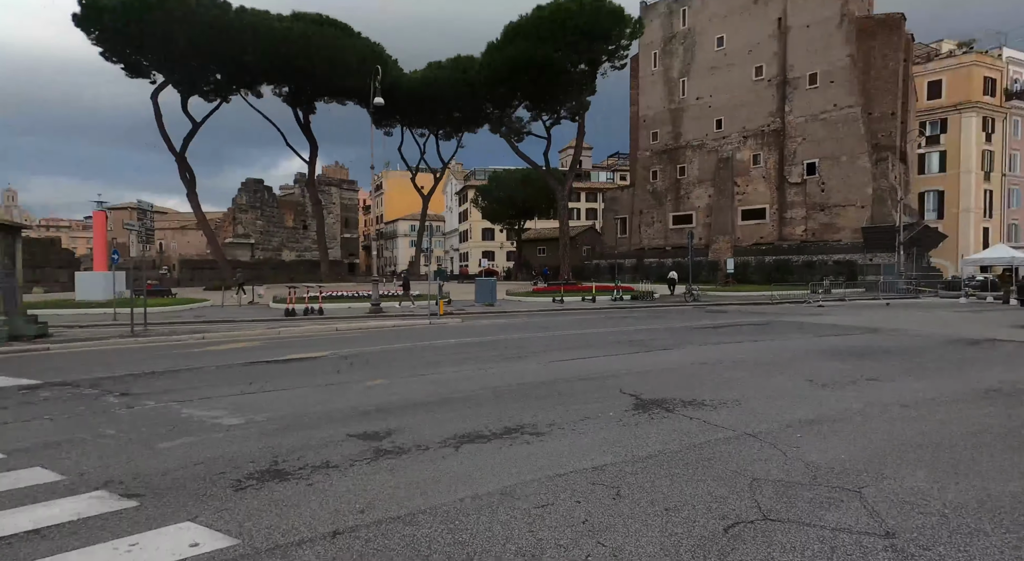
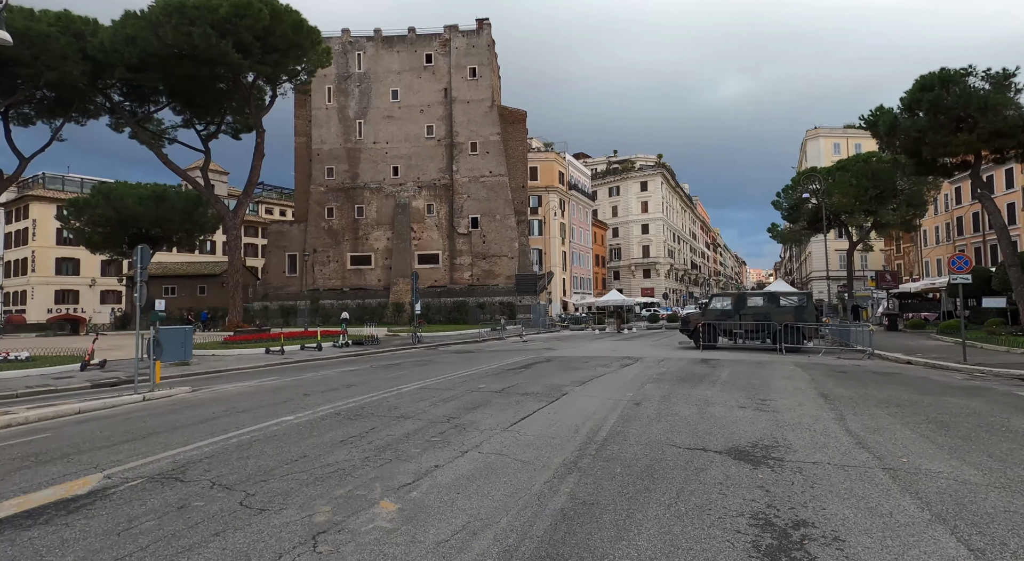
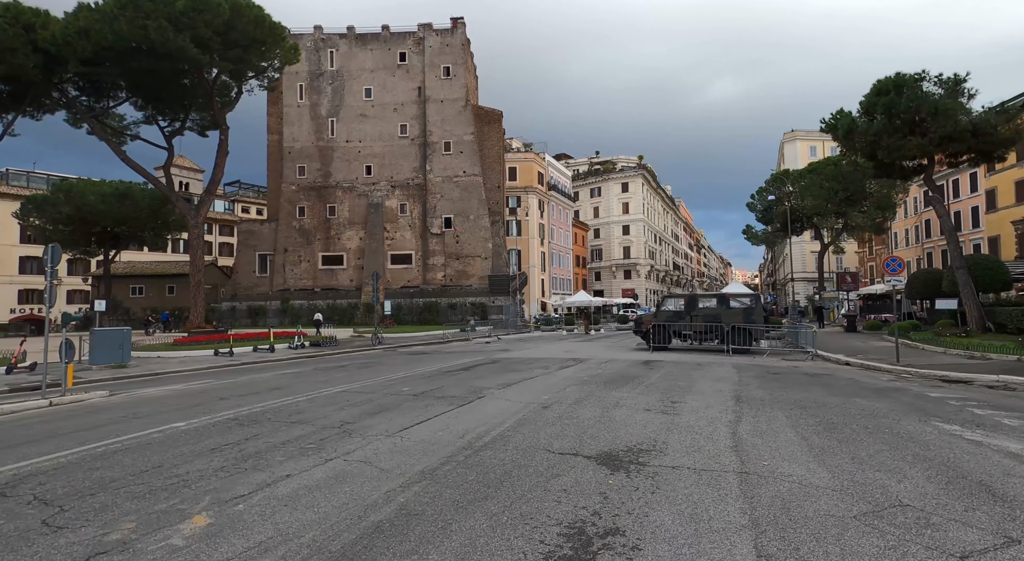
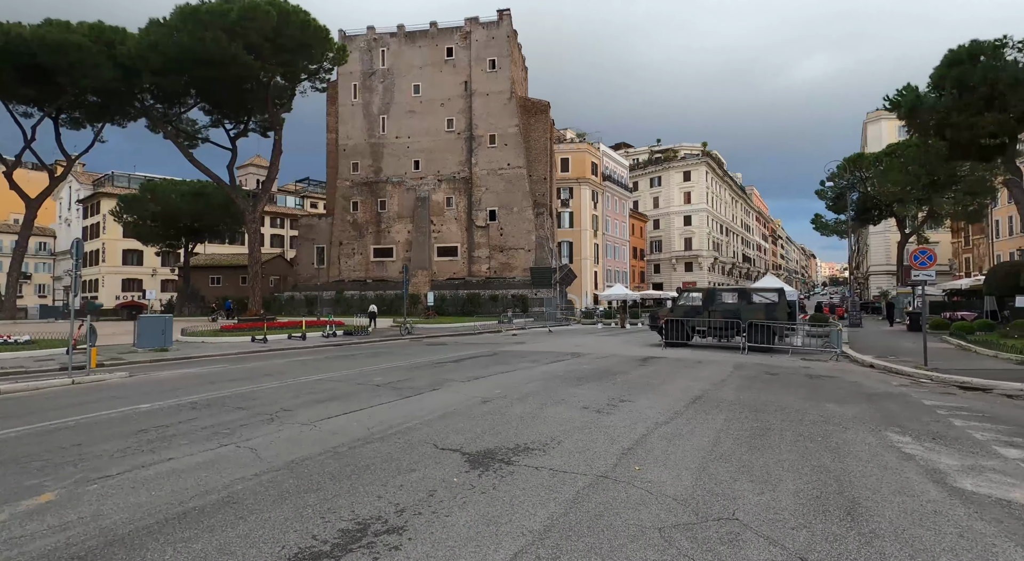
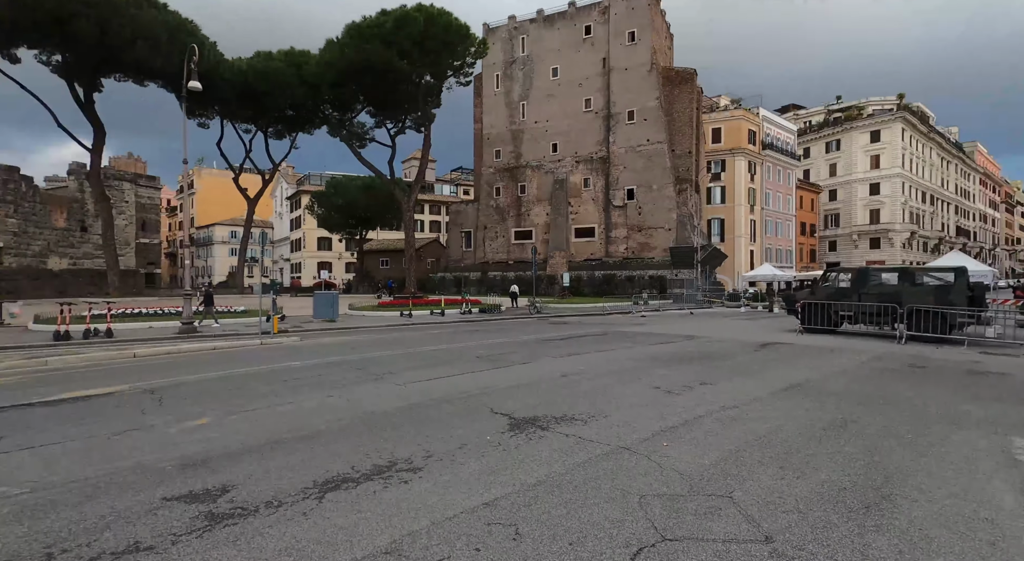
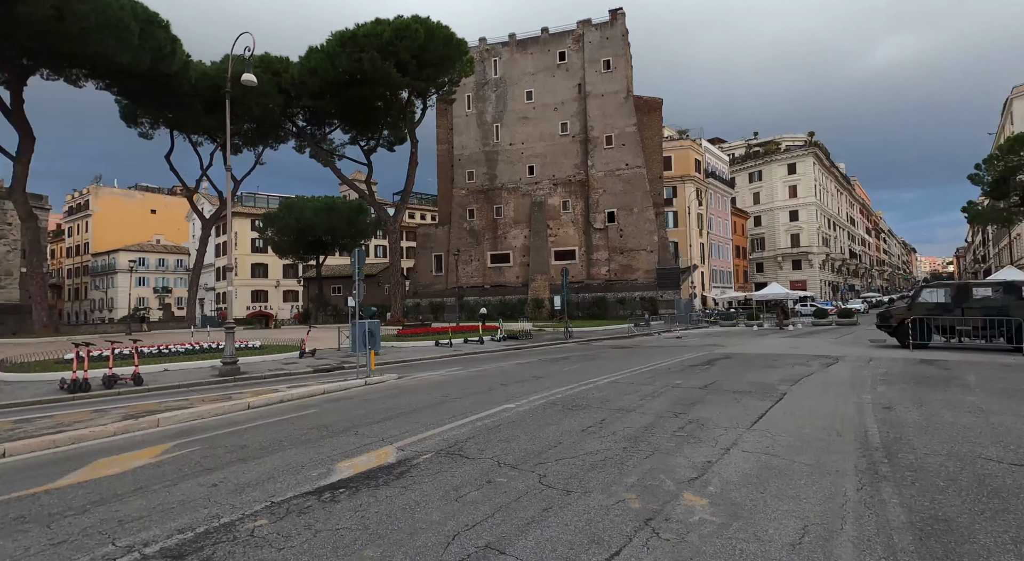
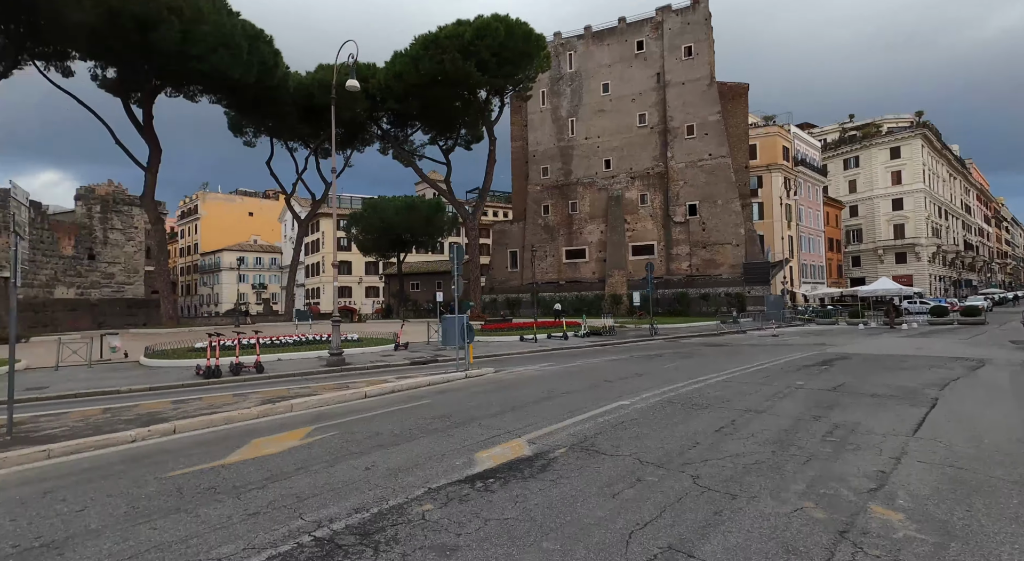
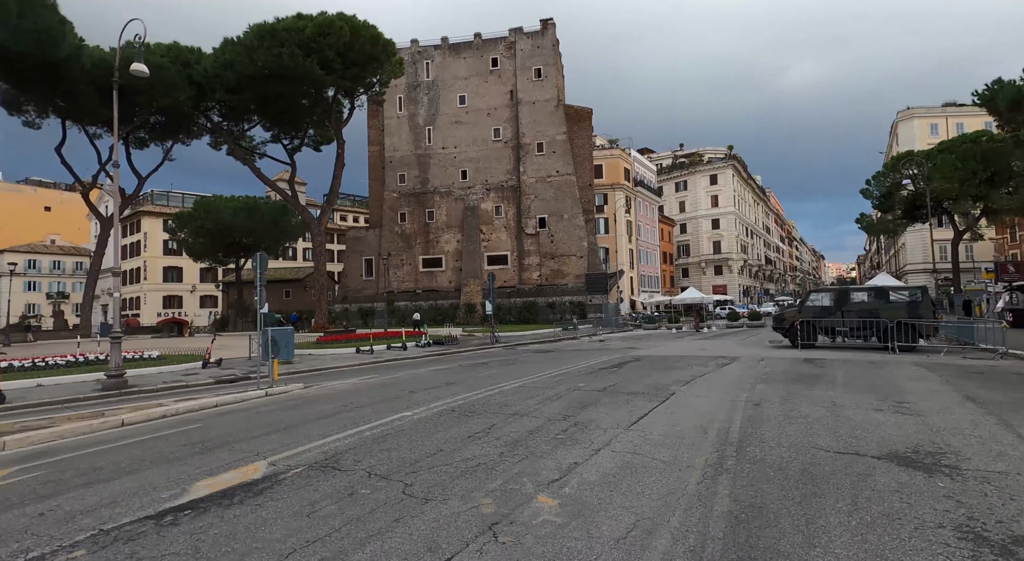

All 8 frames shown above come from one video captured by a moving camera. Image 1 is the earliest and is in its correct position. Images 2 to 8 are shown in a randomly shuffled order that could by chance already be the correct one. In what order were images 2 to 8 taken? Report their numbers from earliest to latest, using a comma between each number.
5, 4, 3, 2, 8, 6, 7
